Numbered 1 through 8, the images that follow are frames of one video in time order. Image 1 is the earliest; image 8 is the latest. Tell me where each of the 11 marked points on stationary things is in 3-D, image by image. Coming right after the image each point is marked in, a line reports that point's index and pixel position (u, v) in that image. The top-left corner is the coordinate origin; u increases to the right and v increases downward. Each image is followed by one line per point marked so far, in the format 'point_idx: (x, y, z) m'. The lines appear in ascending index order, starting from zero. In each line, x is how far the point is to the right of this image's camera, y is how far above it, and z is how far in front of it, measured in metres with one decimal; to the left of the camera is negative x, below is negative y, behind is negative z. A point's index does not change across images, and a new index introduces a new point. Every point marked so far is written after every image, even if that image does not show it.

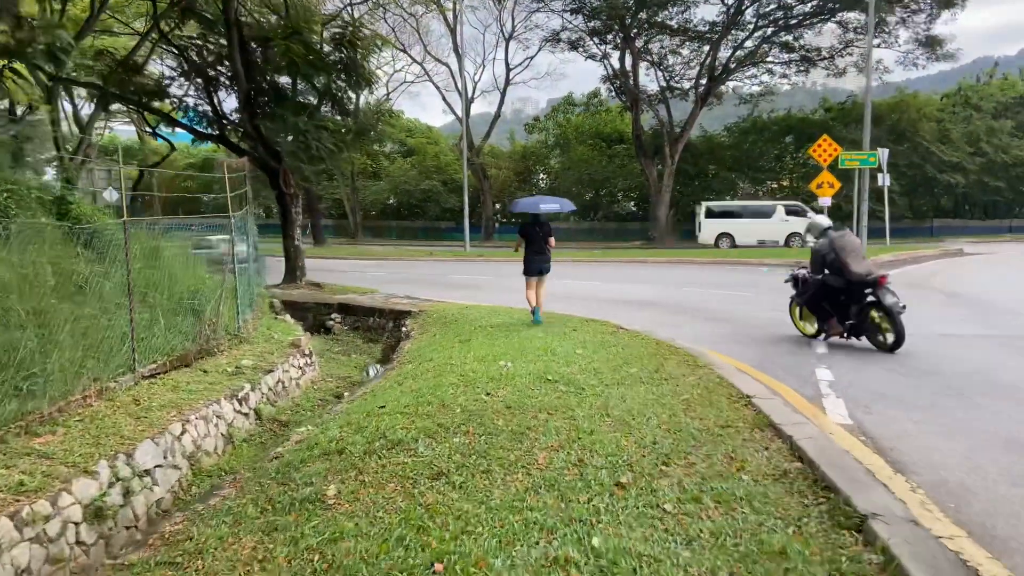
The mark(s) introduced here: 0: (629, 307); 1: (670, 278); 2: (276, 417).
0: (+2.0, -0.3, +12.8) m
1: (+3.5, +0.2, +17.0) m
2: (-2.5, -1.4, +8.1) m
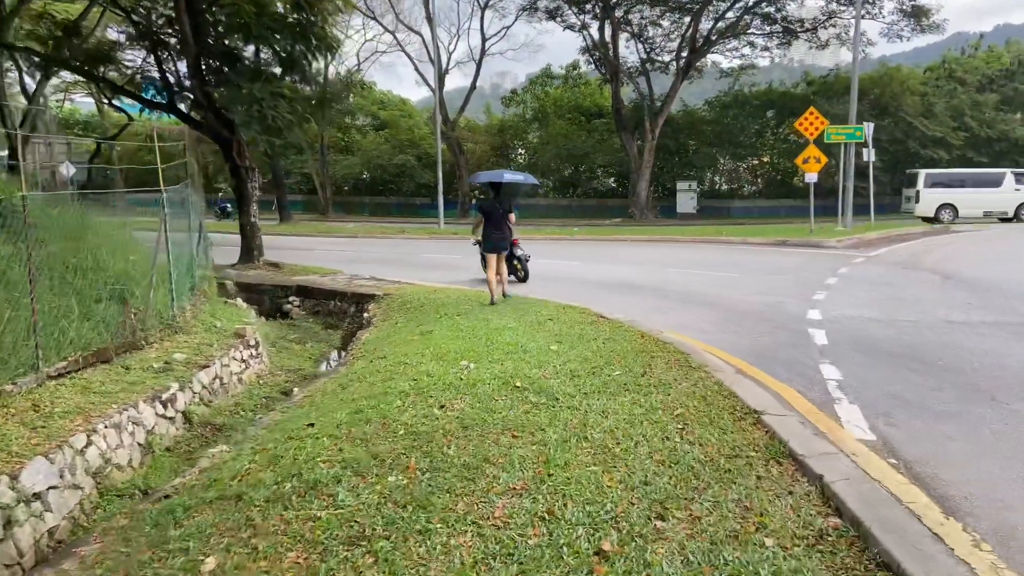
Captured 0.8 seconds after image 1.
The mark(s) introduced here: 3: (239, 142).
0: (+1.5, 0.0, +11.9) m
1: (+2.9, +0.6, +16.1) m
2: (-2.9, -1.2, +7.2) m
3: (-5.6, +3.0, +15.6) m
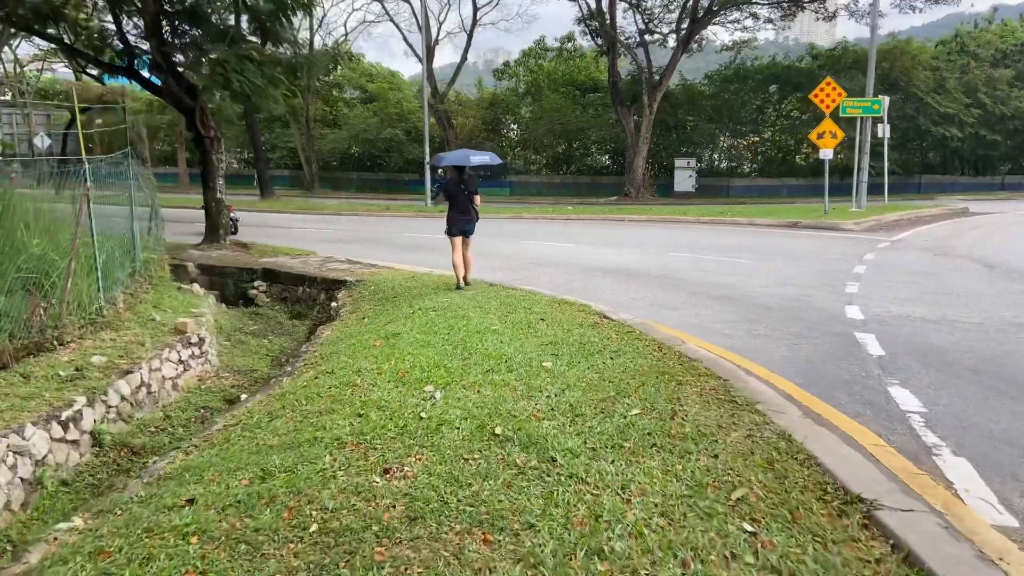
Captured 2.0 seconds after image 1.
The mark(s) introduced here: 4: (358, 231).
0: (+1.4, +0.2, +10.6) m
1: (+2.7, +0.9, +14.8) m
2: (-3.0, -1.2, +5.8) m
3: (-5.8, +3.4, +14.1) m
4: (-4.0, +1.5, +19.5) m
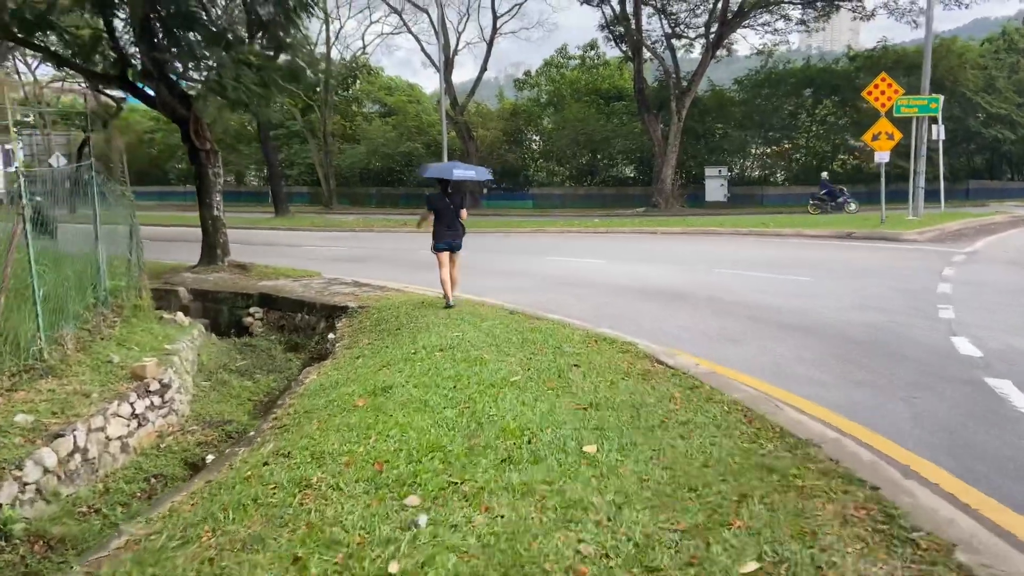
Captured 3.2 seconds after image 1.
0: (+1.7, -0.1, +9.2) m
1: (+3.2, +0.6, +13.4) m
2: (-2.8, -1.4, +4.5) m
3: (-5.4, +2.9, +13.0) m
4: (-3.4, +1.0, +18.3) m
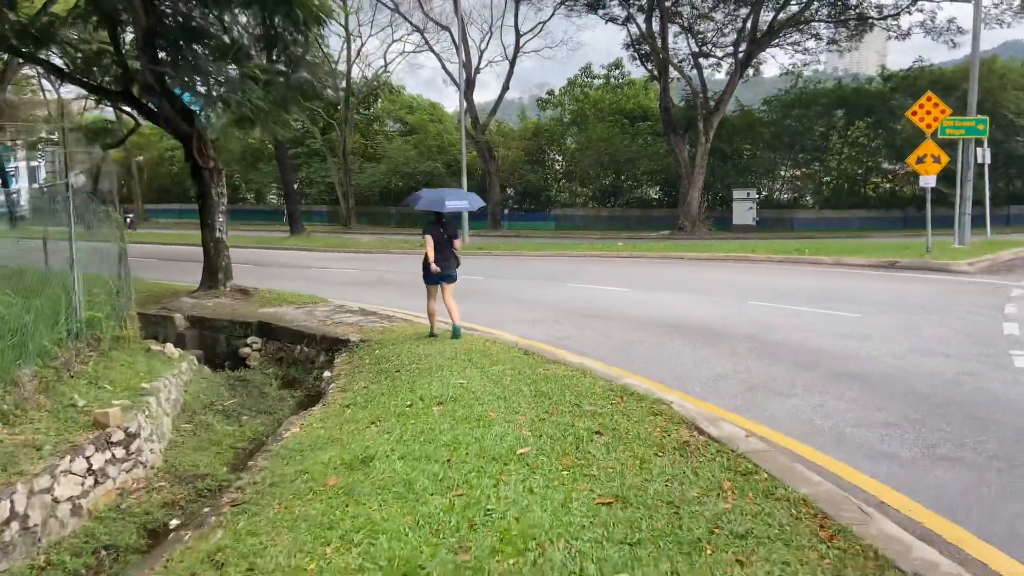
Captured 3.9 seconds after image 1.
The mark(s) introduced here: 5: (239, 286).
0: (+1.8, -0.5, +8.3) m
1: (+3.5, +0.1, +12.5) m
2: (-2.8, -1.7, +3.8) m
3: (-5.1, +2.5, +12.4) m
4: (-3.0, +0.4, +17.6) m
5: (-4.7, 0.0, +13.0) m
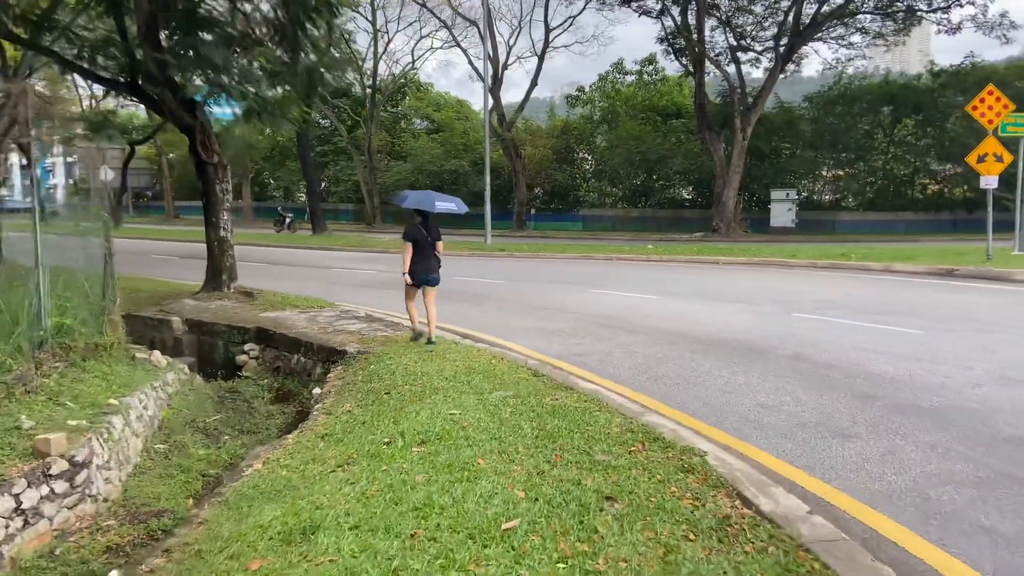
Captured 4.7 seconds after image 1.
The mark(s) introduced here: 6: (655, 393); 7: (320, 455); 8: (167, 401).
0: (+2.0, -0.6, +7.4) m
1: (+3.8, -0.1, +11.5) m
2: (-2.9, -1.7, +3.0) m
3: (-4.8, +2.5, +11.7) m
4: (-2.4, +0.4, +16.8) m
5: (-4.4, 0.0, +12.3) m
6: (+1.1, -0.8, +5.9) m
7: (-1.1, -1.0, +4.4) m
8: (-3.4, -1.1, +7.5) m
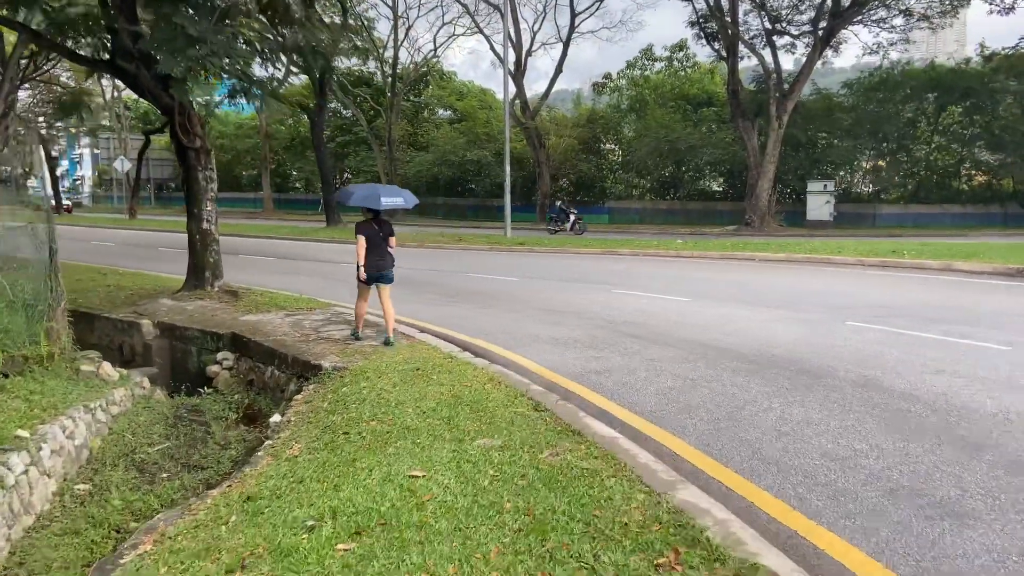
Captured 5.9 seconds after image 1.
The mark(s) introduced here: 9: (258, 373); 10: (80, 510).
0: (+2.0, -0.7, +6.0) m
1: (+3.9, -0.1, +10.0) m
2: (-3.0, -1.8, +1.8) m
3: (-4.6, +2.5, +10.6) m
4: (-2.1, +0.4, +15.6) m
5: (-4.2, 0.0, +11.1) m
6: (+1.1, -0.9, +4.5) m
7: (-1.2, -1.0, +3.2) m
8: (-3.4, -1.1, +6.4) m
9: (-2.7, -0.9, +8.0) m
10: (-2.8, -1.4, +5.0) m
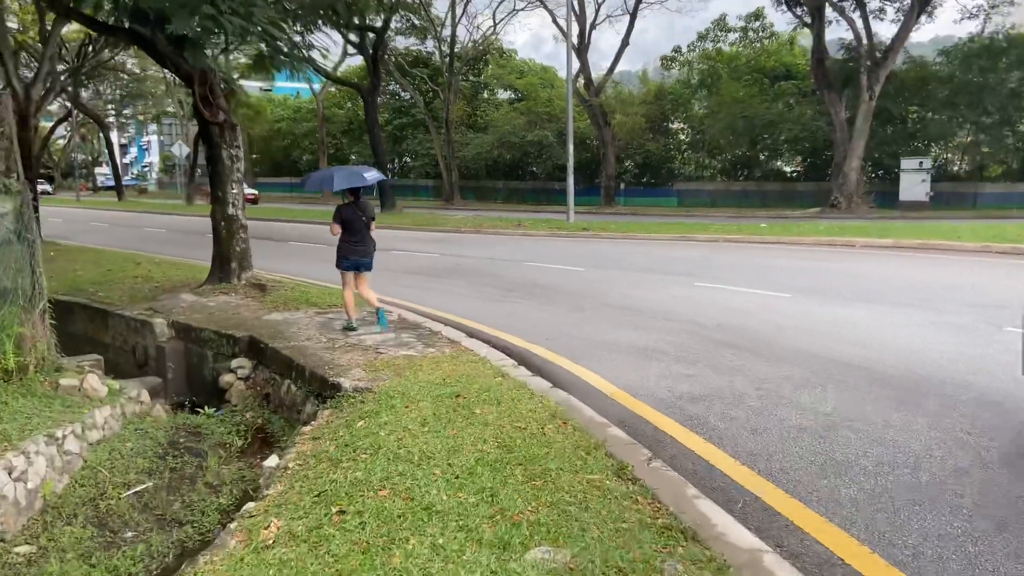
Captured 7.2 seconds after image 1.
0: (+2.4, -0.7, +4.4) m
1: (+4.6, 0.0, +8.2) m
2: (-2.9, -1.9, +0.6) m
3: (-3.8, +2.6, +9.4) m
4: (-0.9, +0.6, +14.2) m
5: (-3.3, +0.1, +9.9) m
6: (+1.3, -0.9, +3.0) m
7: (-1.0, -1.1, +1.8) m
8: (-2.9, -1.1, +5.2) m
9: (-2.1, -0.9, +6.7) m
10: (-2.5, -1.5, +3.8) m
